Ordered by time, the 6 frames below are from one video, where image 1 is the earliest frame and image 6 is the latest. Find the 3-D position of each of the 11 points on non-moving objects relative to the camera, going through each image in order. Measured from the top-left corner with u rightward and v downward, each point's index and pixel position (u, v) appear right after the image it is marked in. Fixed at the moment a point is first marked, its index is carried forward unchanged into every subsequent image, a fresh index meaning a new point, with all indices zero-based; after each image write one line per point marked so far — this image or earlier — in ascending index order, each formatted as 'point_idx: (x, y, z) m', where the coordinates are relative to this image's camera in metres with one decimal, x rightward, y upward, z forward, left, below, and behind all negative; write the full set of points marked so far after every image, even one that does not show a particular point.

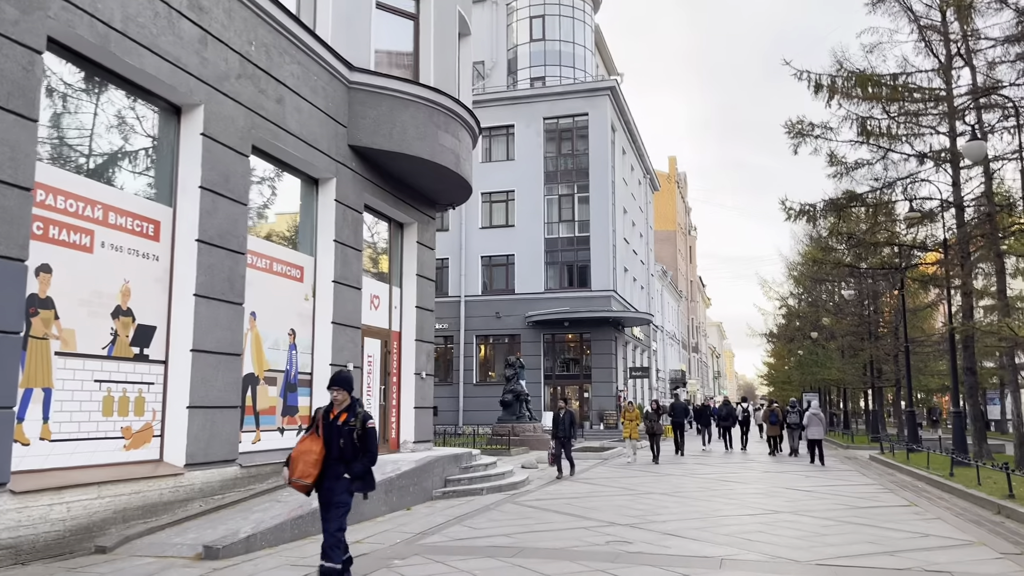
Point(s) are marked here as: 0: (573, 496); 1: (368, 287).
0: (+1.0, -3.4, +12.5) m
1: (-2.6, 0.0, +14.1) m
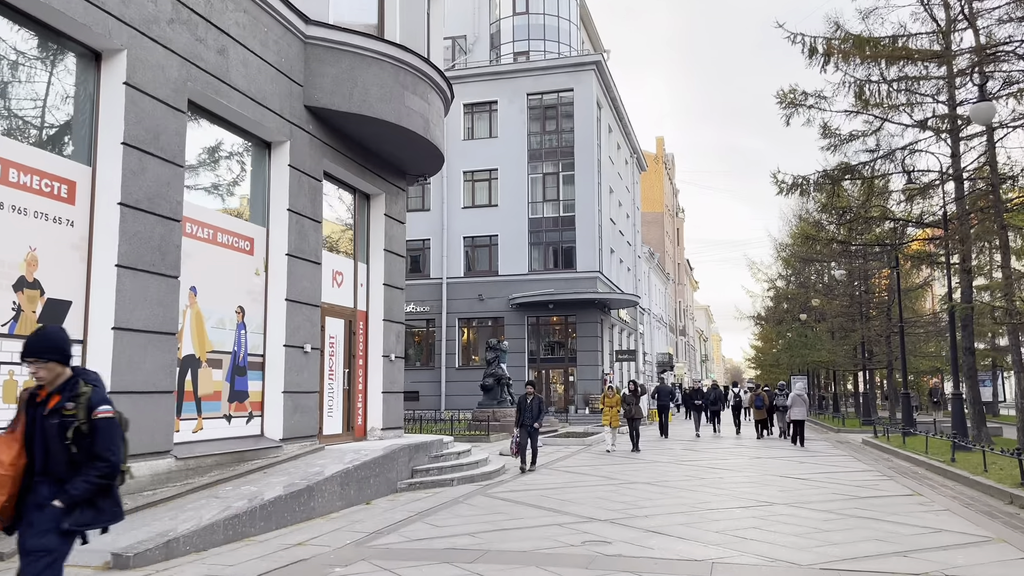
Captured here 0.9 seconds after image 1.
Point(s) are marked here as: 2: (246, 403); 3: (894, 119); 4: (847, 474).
0: (+0.6, -3.0, +11.6) m
1: (-3.1, +0.4, +13.0) m
2: (-3.6, -1.6, +10.6) m
3: (+9.3, +4.1, +18.9) m
4: (+6.0, -3.3, +13.7) m
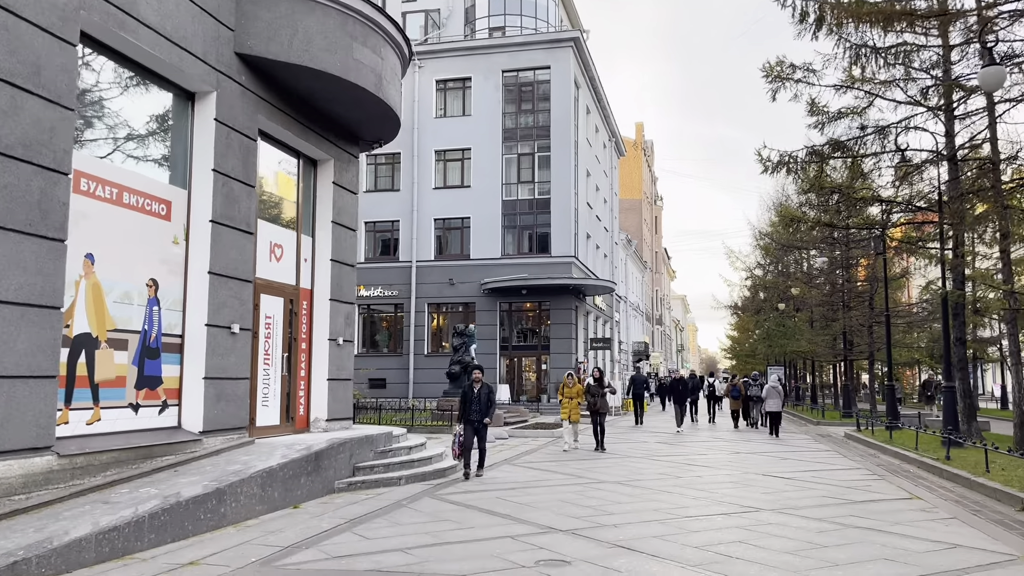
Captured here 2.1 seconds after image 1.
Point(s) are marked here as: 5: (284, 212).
0: (0.0, -2.6, +10.3) m
1: (-3.7, +0.8, +11.6) m
2: (-4.2, -1.2, +9.3) m
3: (+8.5, +4.4, +17.8) m
4: (+5.3, -3.0, +12.6) m
5: (-3.4, +1.0, +12.7) m
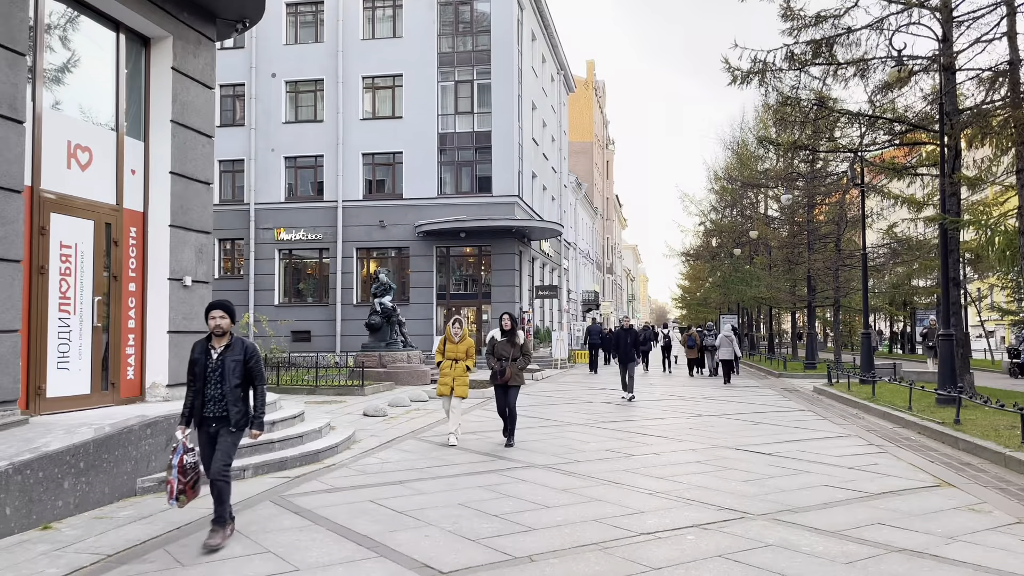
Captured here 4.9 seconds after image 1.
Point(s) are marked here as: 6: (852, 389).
0: (-1.1, -1.8, +7.4) m
1: (-4.8, +1.7, +8.2) m
2: (-5.2, -0.5, +6.0) m
3: (+7.0, +5.7, +15.0) m
4: (+4.1, -2.0, +10.1) m
5: (-4.6, +2.0, +9.3) m
6: (+7.3, -2.2, +16.7) m
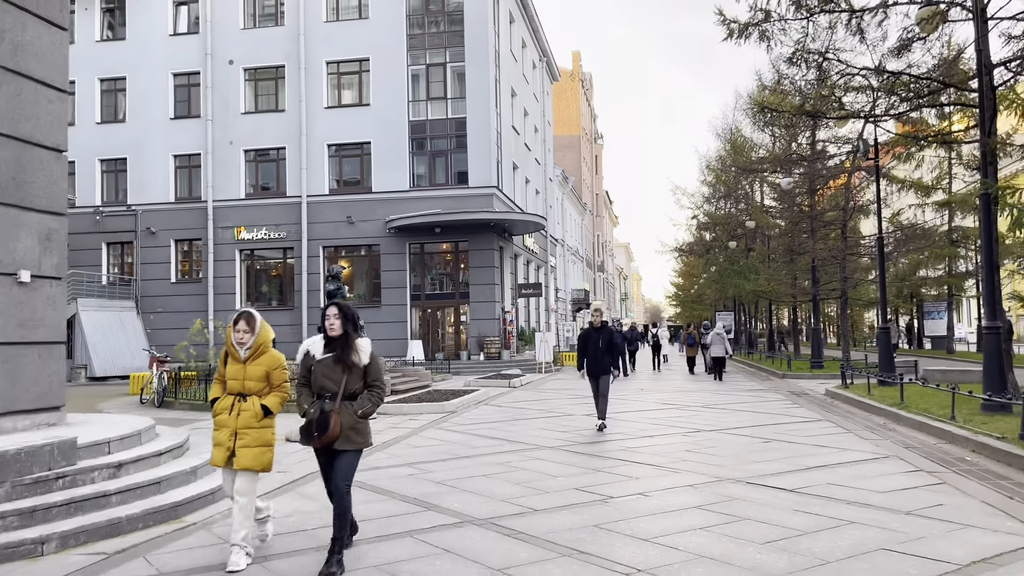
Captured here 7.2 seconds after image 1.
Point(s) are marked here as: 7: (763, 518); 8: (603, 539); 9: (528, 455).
0: (-1.6, -1.7, +5.1) m
1: (-5.4, +1.7, +5.9) m
2: (-5.7, -0.5, +3.7) m
3: (+6.3, +6.0, +12.7) m
4: (+3.5, -1.8, +7.8) m
5: (-5.2, +2.0, +7.0) m
6: (+6.7, -1.9, +14.4) m
7: (+1.9, -1.7, +5.9) m
8: (+0.6, -1.7, +5.3) m
9: (+0.2, -1.9, +8.8) m
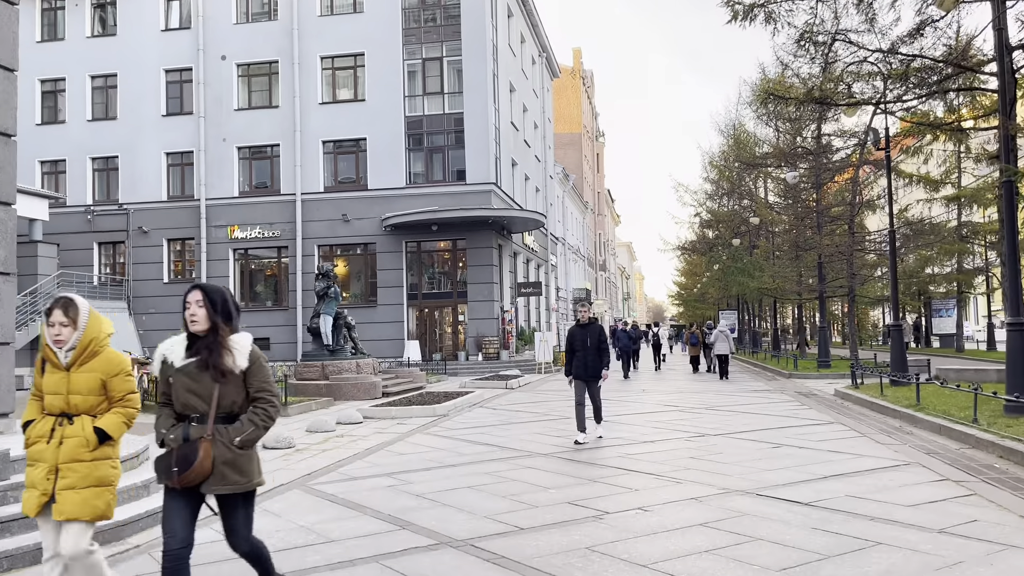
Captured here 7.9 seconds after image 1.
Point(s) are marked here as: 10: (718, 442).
0: (-1.8, -1.7, +4.5) m
1: (-5.5, +1.7, +5.3) m
2: (-5.9, -0.4, +3.0) m
3: (+6.1, +6.0, +12.1) m
4: (+3.4, -1.8, +7.1) m
5: (-5.3, +2.0, +6.4) m
6: (+6.6, -1.8, +13.7) m
7: (+1.8, -1.7, +5.2) m
8: (+0.5, -1.6, +4.7) m
9: (+0.1, -1.8, +8.2) m
10: (+2.6, -1.9, +9.7) m
